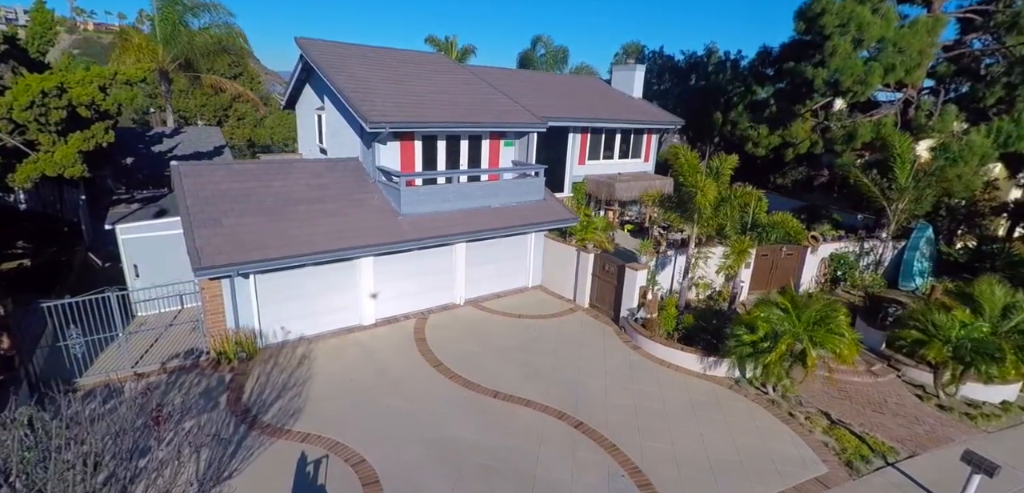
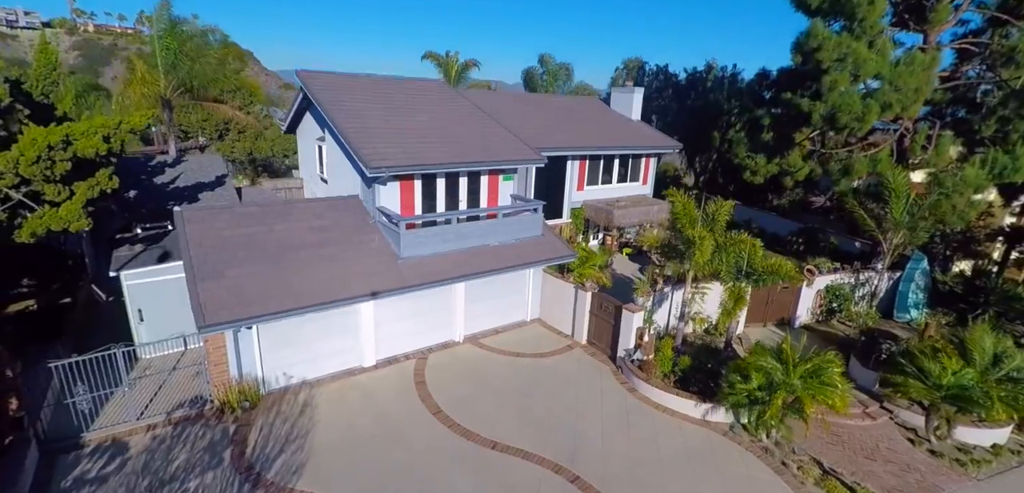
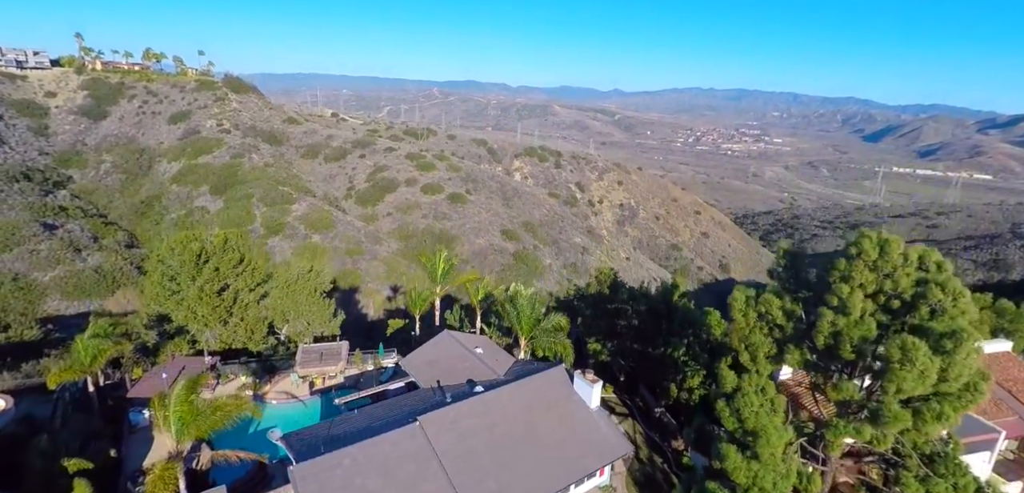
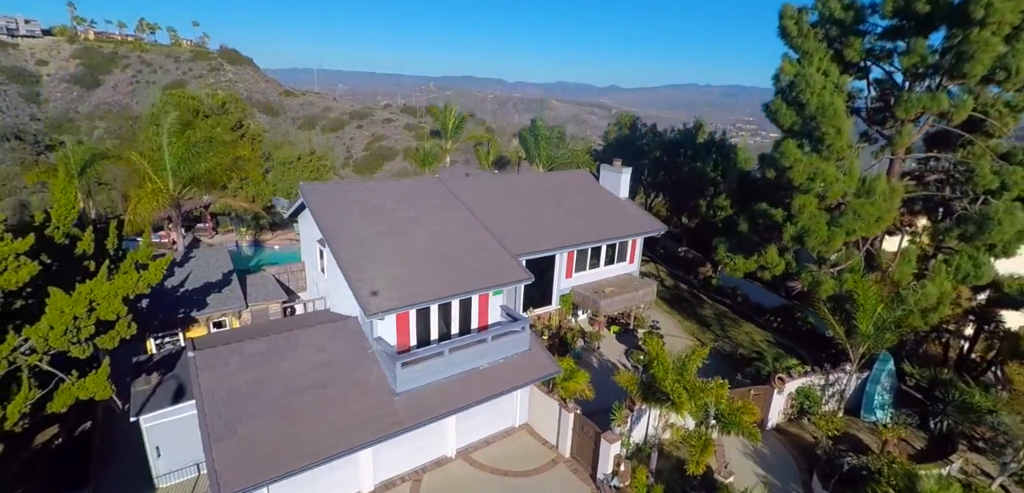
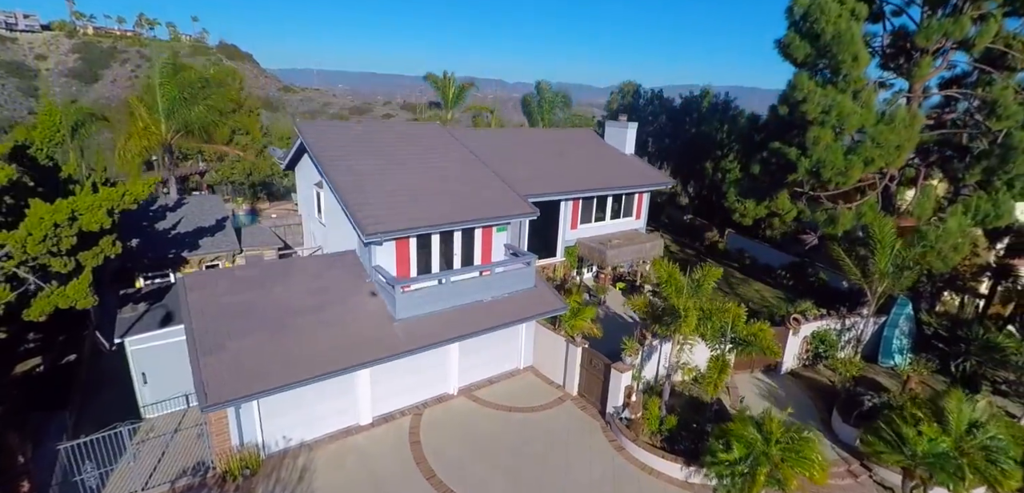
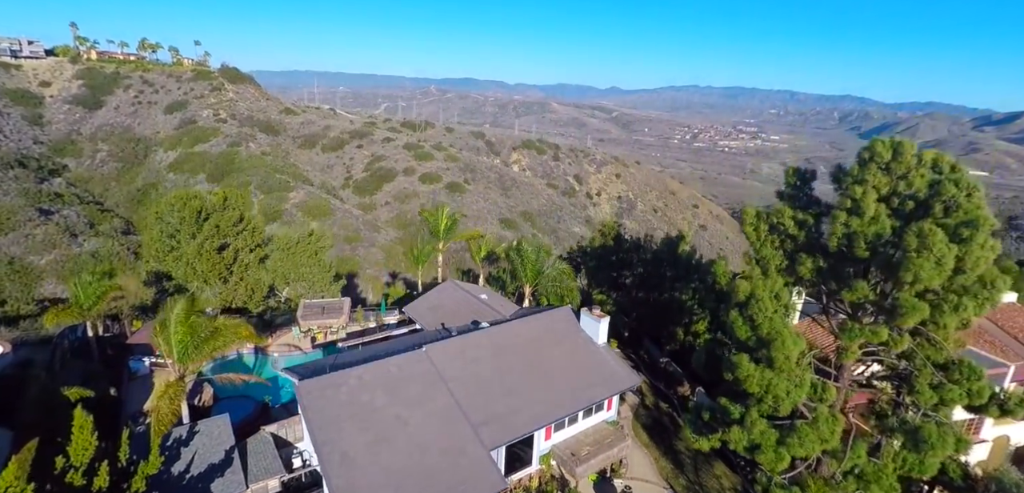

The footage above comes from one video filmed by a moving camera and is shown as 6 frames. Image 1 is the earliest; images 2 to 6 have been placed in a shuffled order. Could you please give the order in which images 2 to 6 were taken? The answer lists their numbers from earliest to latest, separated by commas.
2, 5, 4, 6, 3
